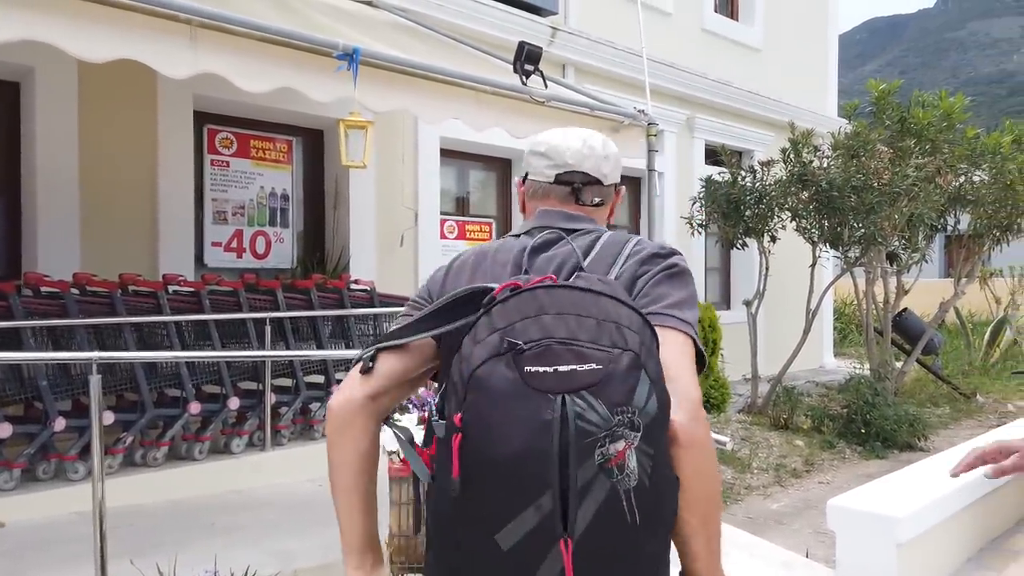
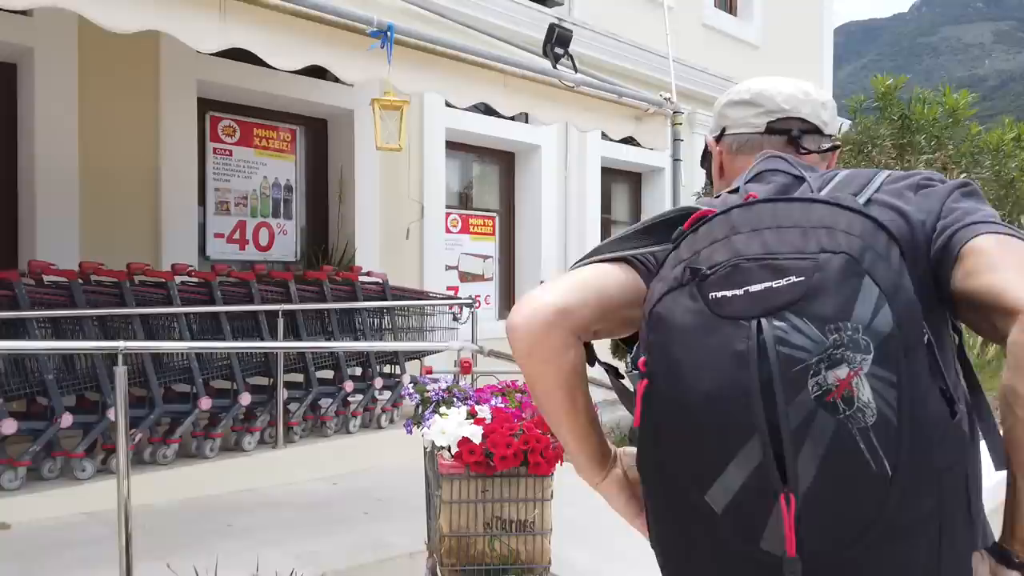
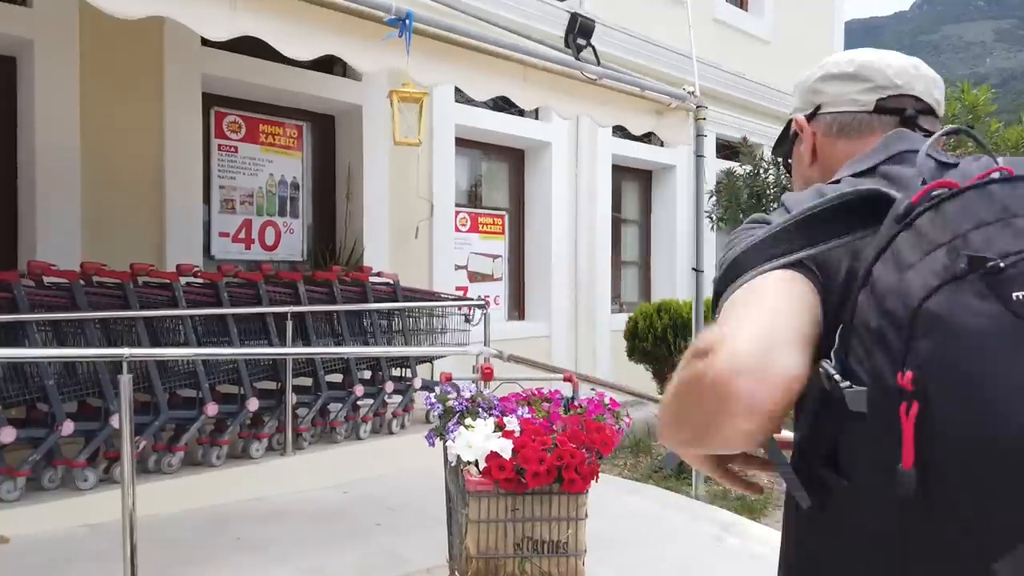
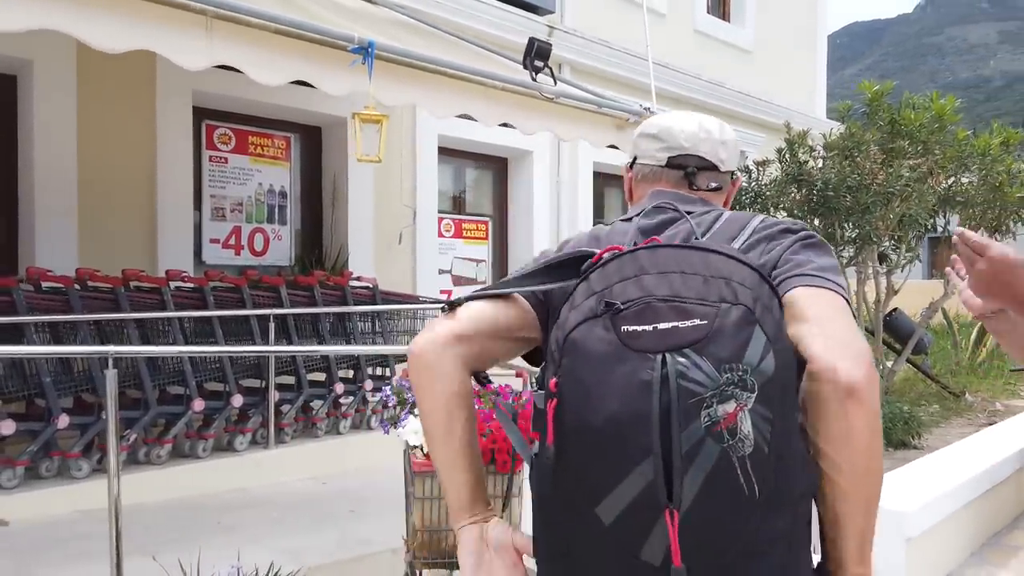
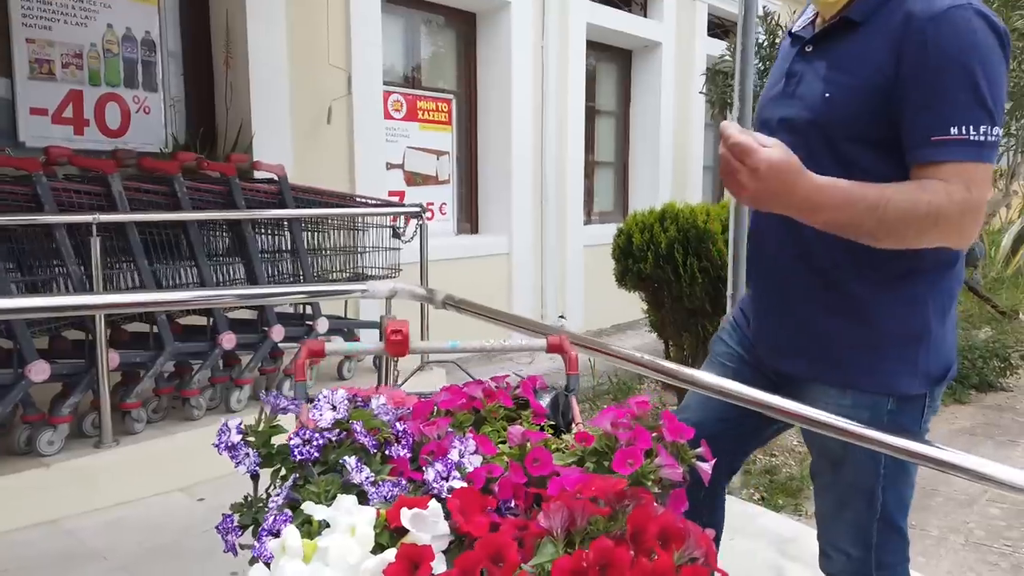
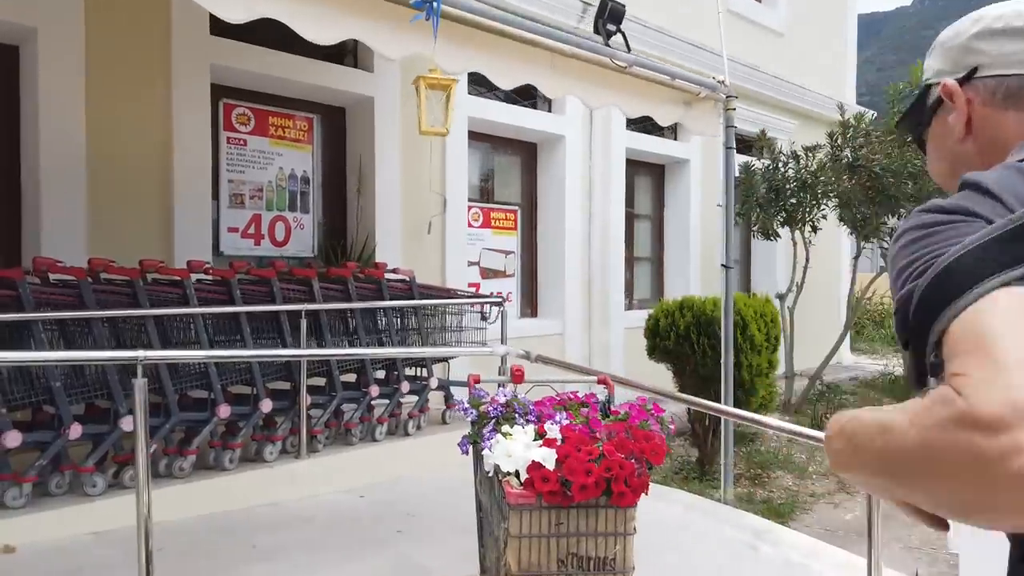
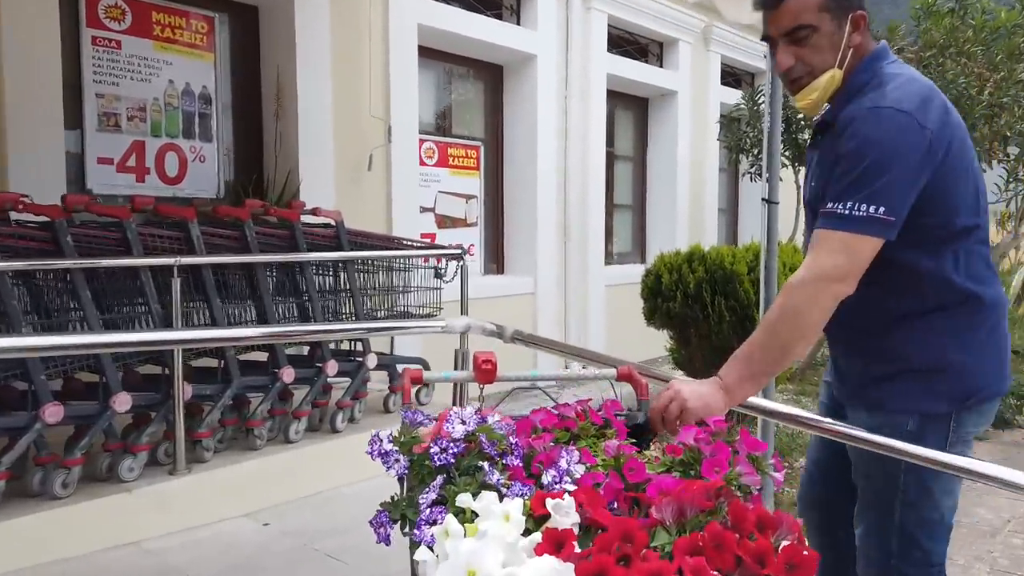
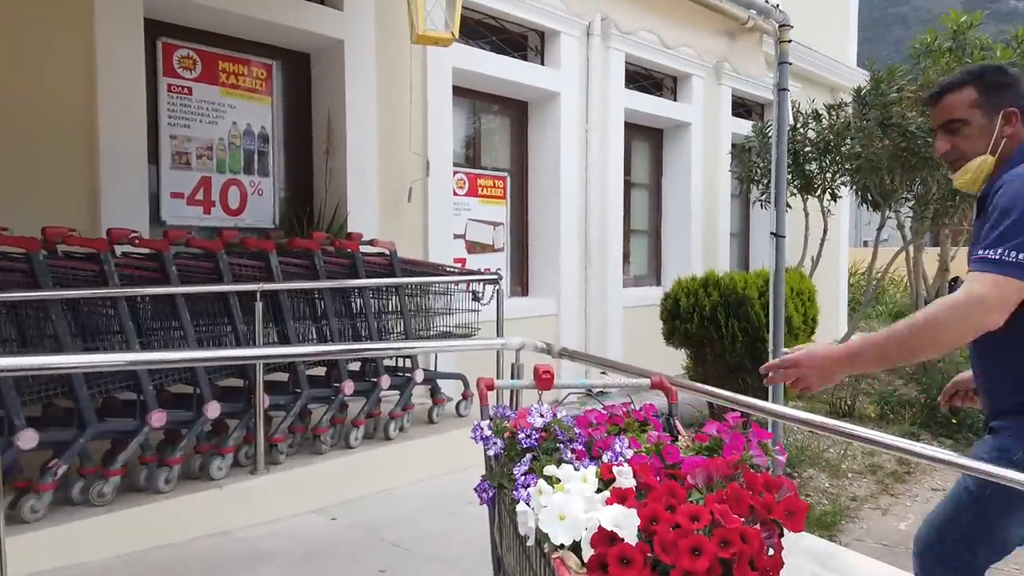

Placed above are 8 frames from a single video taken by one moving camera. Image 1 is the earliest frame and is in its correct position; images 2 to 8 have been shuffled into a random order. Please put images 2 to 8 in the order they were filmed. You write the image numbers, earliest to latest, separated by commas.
4, 2, 3, 6, 8, 7, 5
